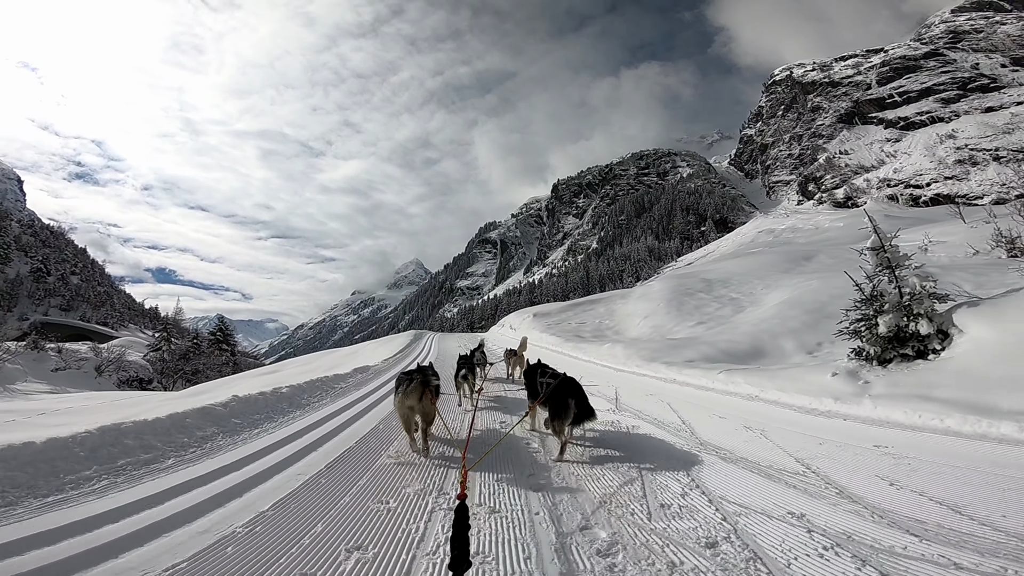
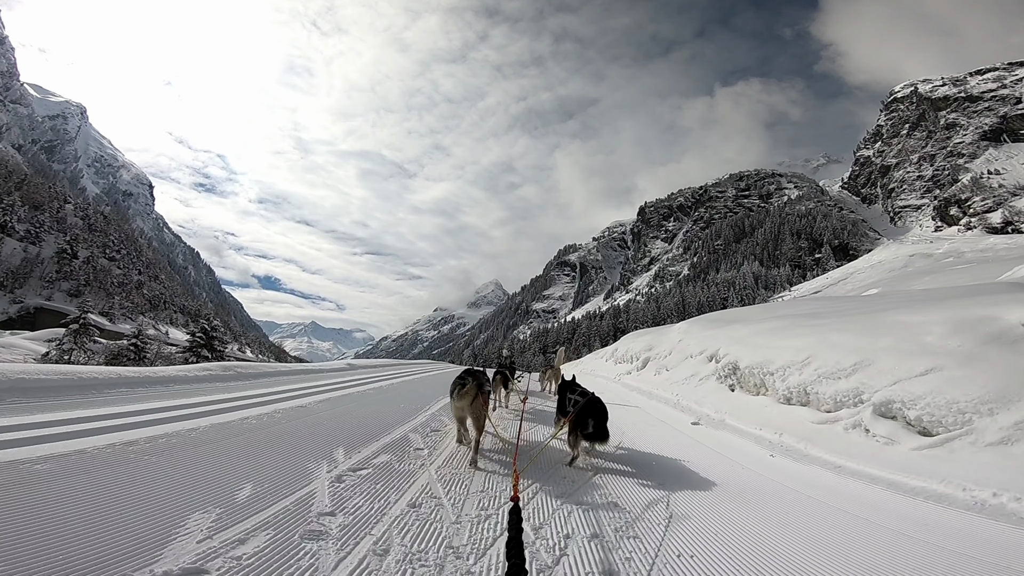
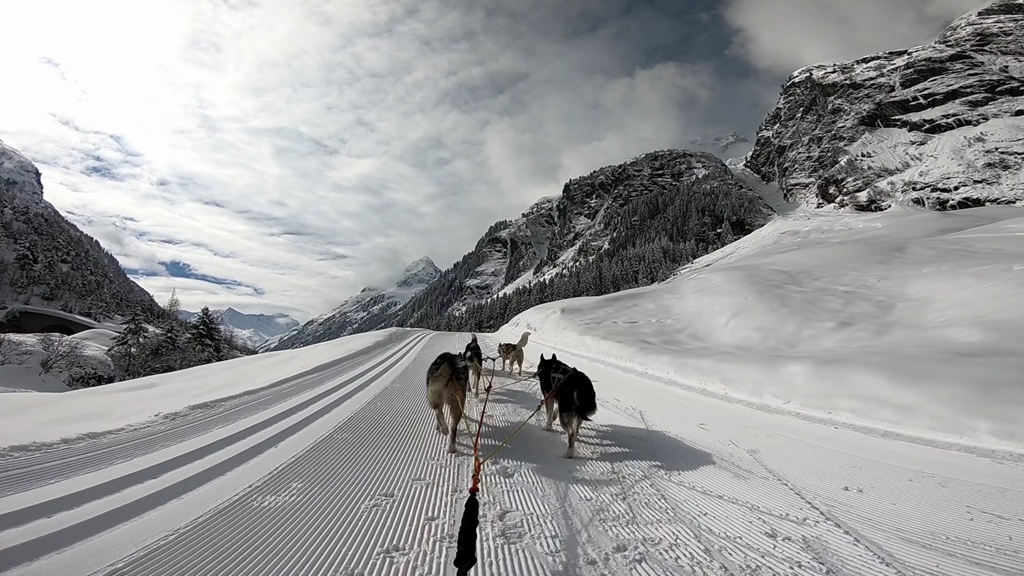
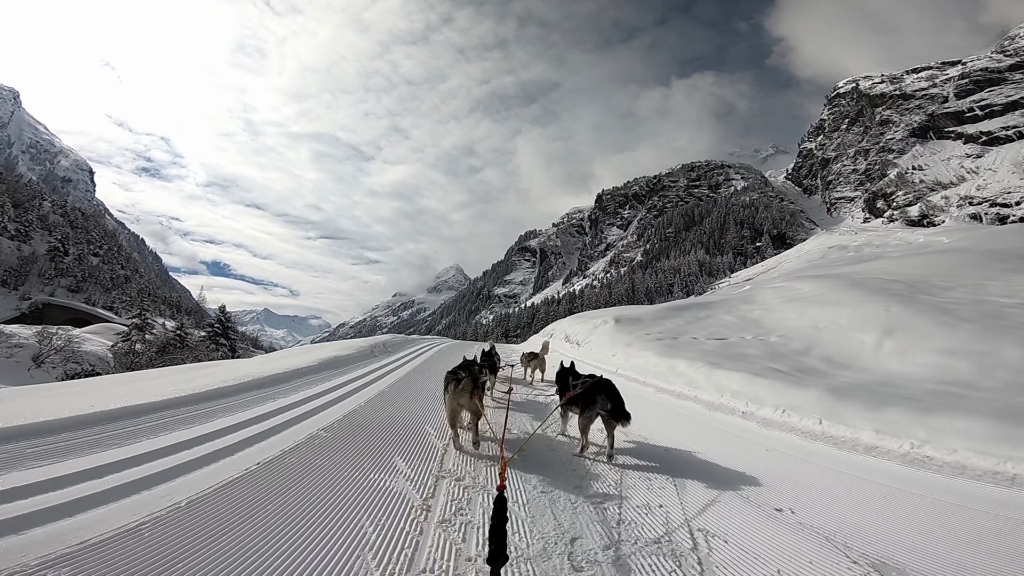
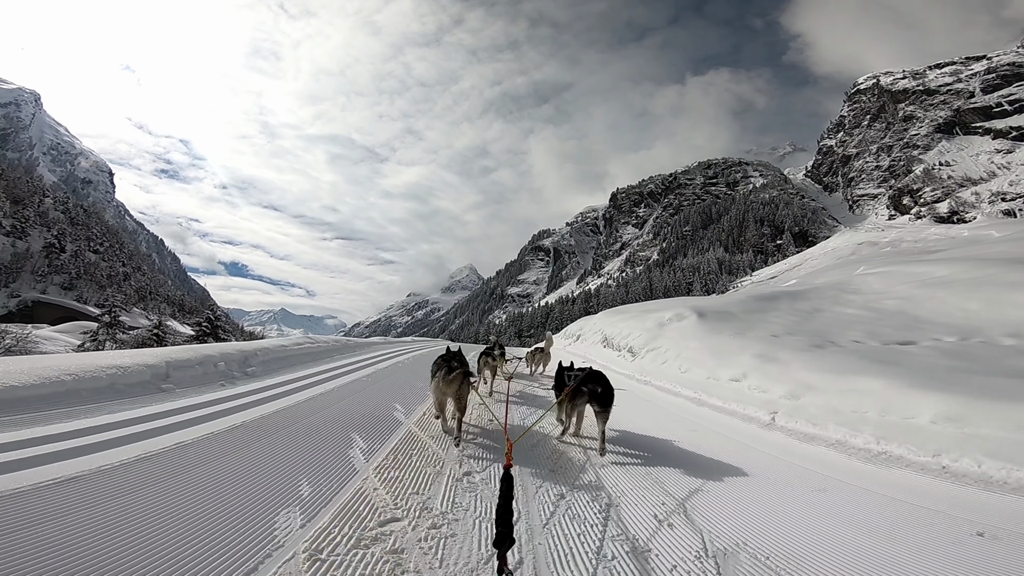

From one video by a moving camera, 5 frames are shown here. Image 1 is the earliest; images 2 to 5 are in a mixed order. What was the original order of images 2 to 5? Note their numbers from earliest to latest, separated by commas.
3, 4, 5, 2
